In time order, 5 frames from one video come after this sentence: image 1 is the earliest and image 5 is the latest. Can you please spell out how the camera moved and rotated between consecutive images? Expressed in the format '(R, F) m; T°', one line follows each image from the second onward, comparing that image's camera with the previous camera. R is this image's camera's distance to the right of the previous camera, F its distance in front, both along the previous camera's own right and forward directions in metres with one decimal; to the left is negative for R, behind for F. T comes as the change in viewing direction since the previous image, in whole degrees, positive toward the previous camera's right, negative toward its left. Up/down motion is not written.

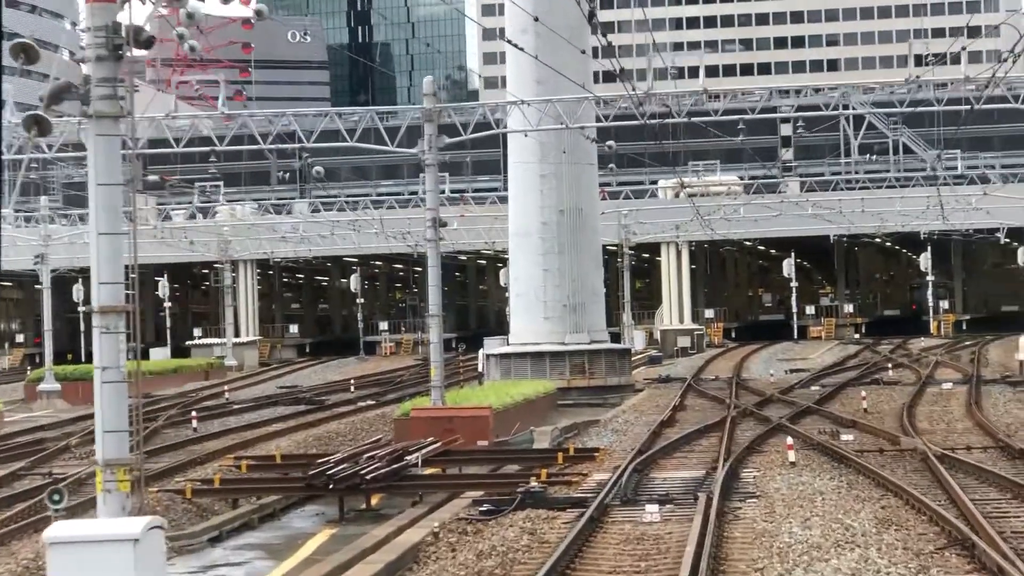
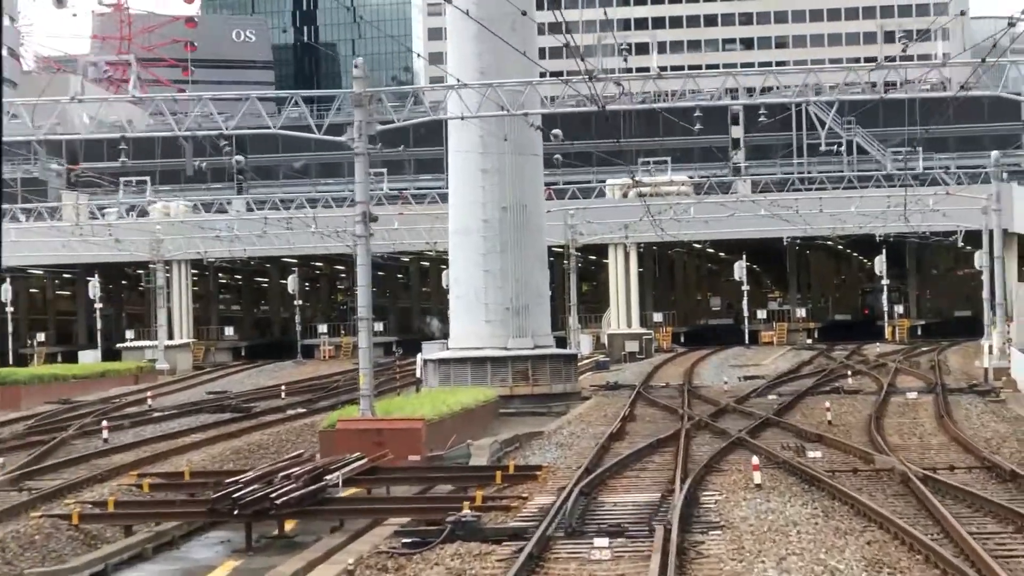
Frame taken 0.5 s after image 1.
(+0.1, +1.9) m; +1°
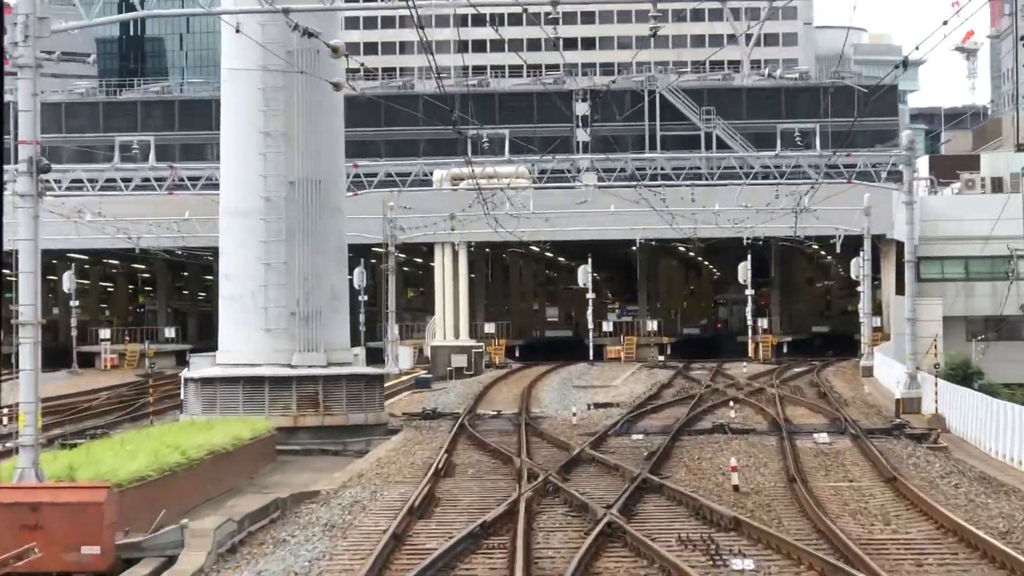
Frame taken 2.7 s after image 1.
(+0.5, +7.5) m; +4°
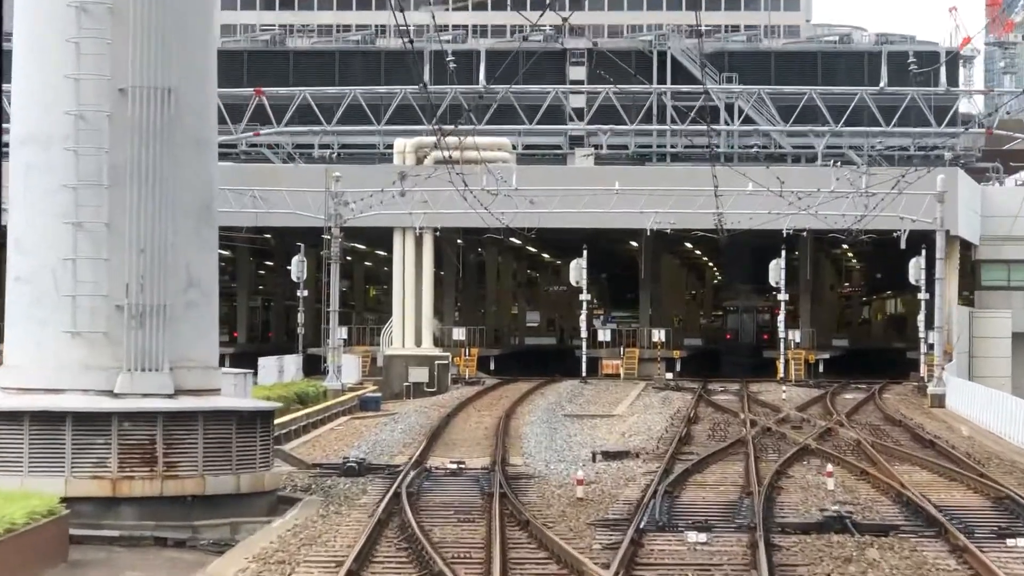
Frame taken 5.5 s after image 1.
(0.0, +9.9) m; +1°
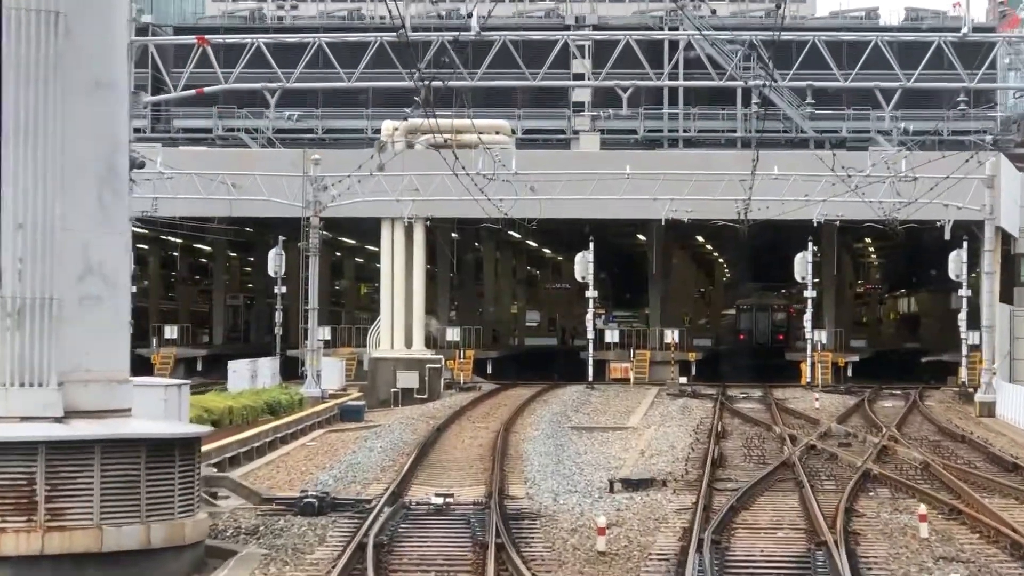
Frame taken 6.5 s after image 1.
(0.0, +3.7) m; 0°
